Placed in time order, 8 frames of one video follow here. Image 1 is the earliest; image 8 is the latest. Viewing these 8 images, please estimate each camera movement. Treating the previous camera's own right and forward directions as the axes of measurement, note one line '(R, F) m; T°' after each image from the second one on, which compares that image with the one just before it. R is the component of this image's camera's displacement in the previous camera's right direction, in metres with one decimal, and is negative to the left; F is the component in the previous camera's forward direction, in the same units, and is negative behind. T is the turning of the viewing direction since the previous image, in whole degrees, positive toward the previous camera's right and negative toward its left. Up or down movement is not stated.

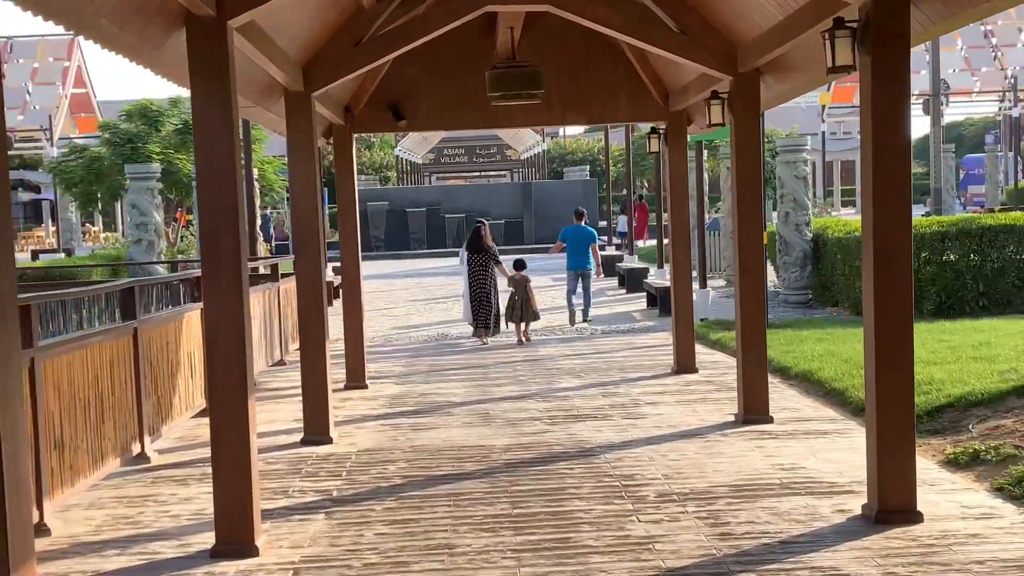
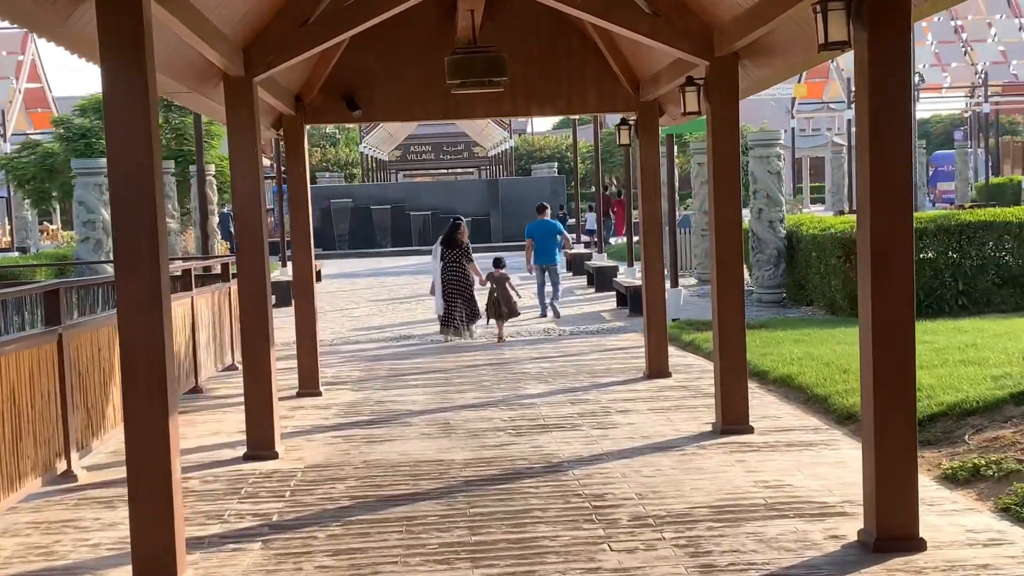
(0.0, +0.5) m; +1°
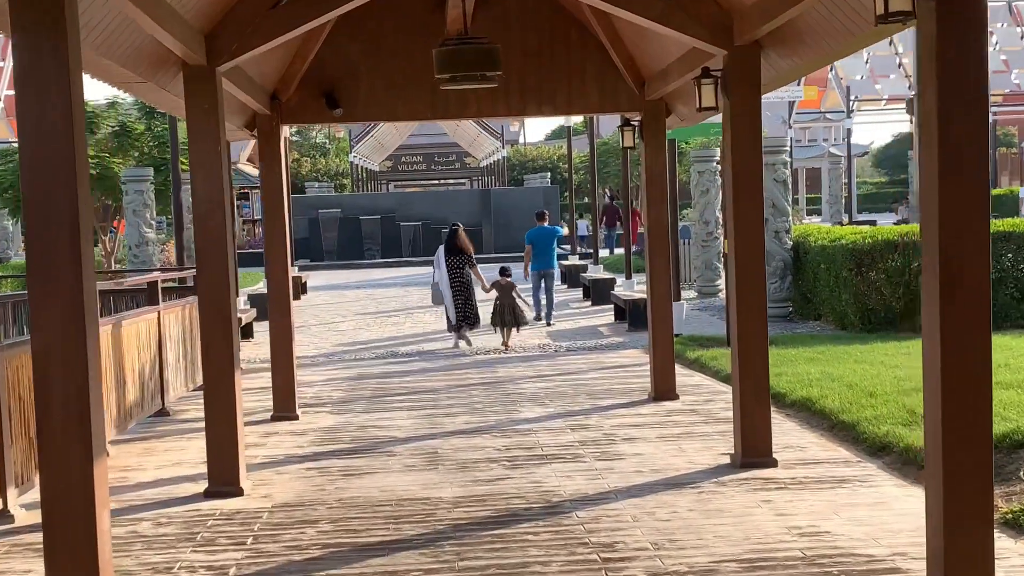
(0.0, +0.7) m; 0°
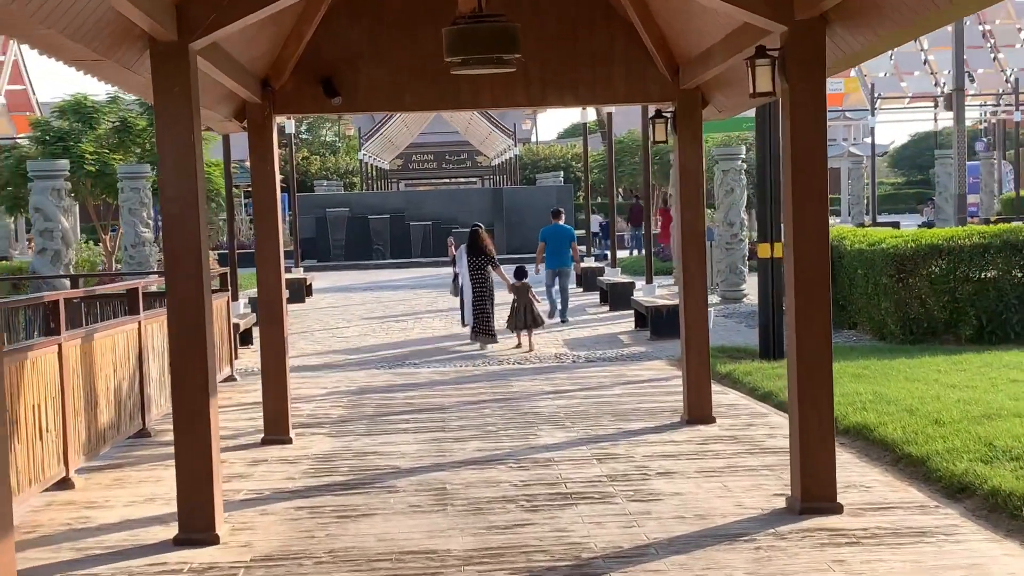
(0.0, +0.8) m; -1°
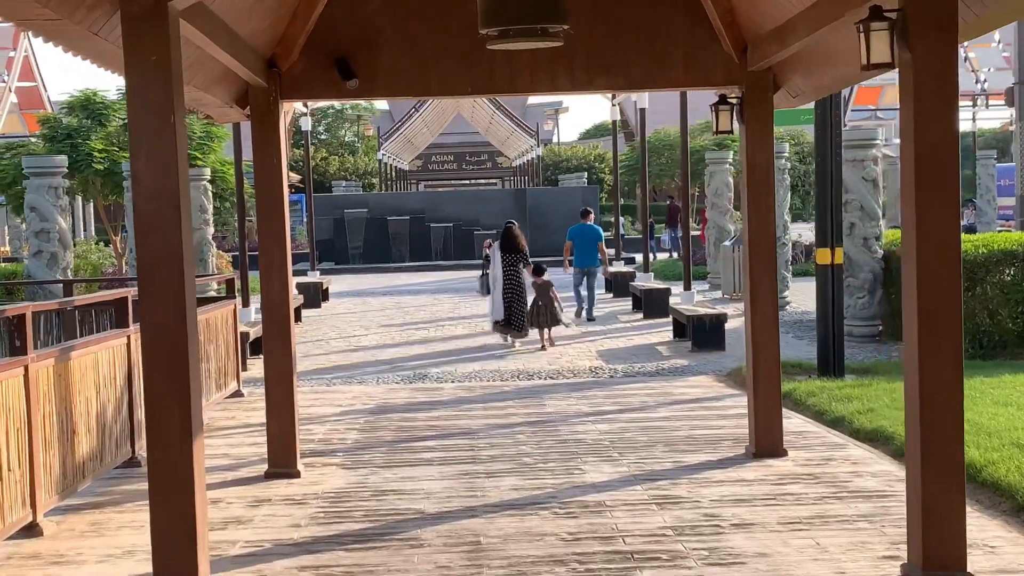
(-0.1, +1.0) m; -1°
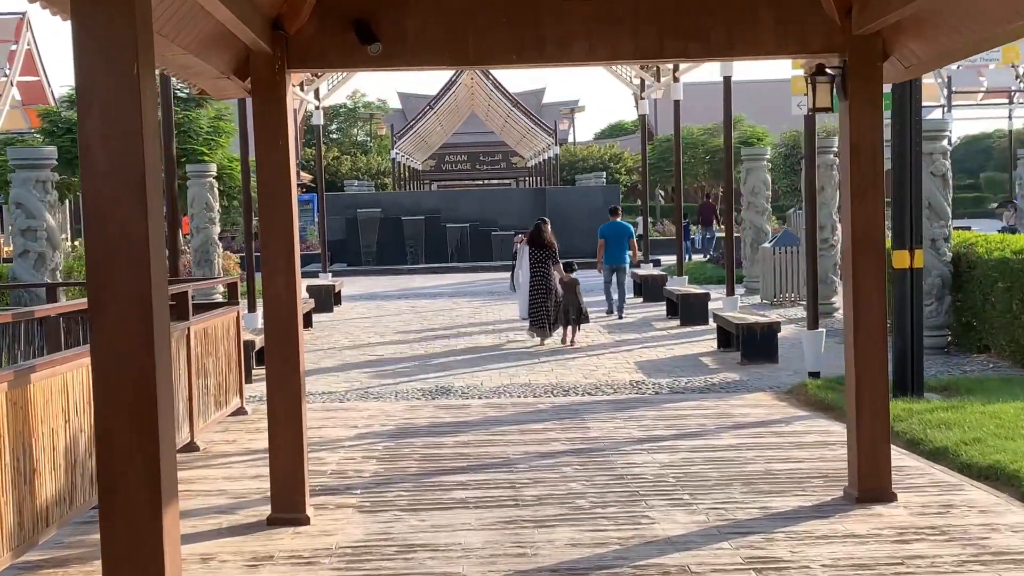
(-0.2, +1.1) m; -1°
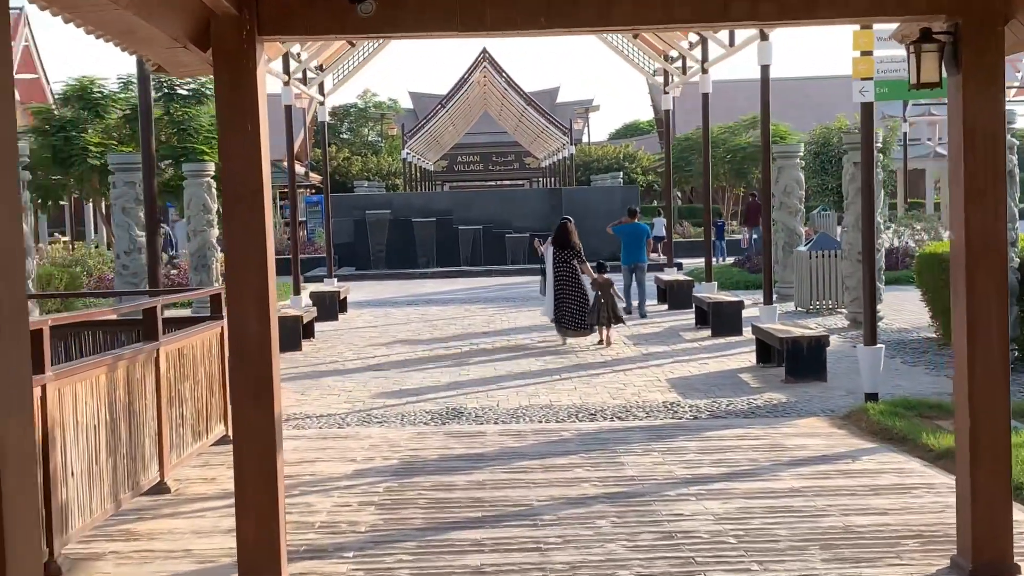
(-0.1, +1.1) m; -1°
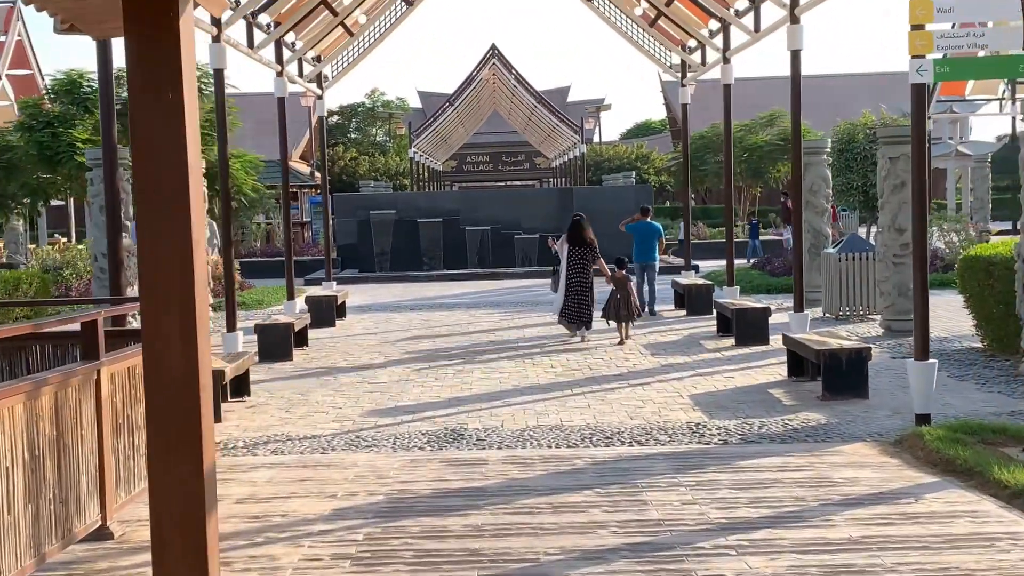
(0.0, +1.0) m; -1°
